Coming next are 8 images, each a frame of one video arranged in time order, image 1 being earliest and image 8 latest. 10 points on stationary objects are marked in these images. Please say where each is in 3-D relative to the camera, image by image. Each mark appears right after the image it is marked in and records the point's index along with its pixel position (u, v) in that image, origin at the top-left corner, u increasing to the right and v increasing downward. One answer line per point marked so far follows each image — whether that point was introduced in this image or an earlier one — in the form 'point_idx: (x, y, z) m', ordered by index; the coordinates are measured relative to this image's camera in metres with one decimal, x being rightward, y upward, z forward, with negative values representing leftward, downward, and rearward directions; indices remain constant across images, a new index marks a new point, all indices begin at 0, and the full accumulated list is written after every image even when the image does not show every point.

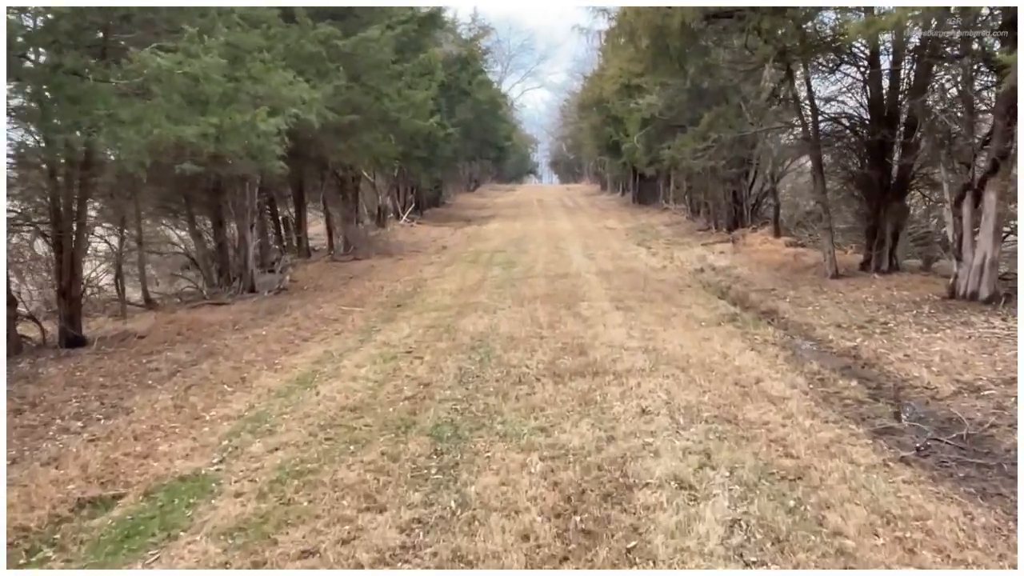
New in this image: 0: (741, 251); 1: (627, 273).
0: (+4.5, +0.7, +15.9) m
1: (+1.9, +0.2, +13.3) m
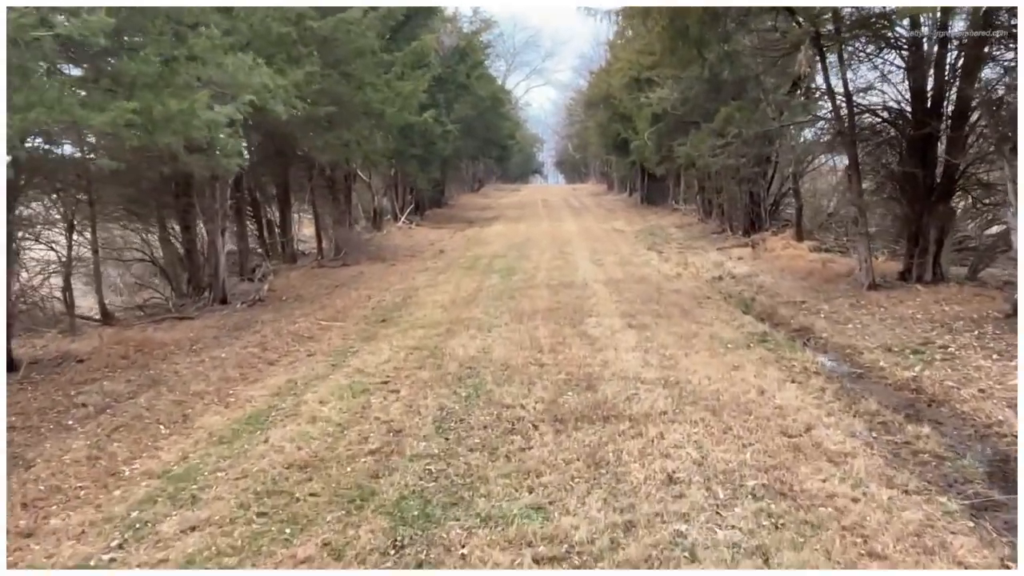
0: (+4.5, +0.5, +14.7) m
1: (+1.9, +0.1, +12.1) m
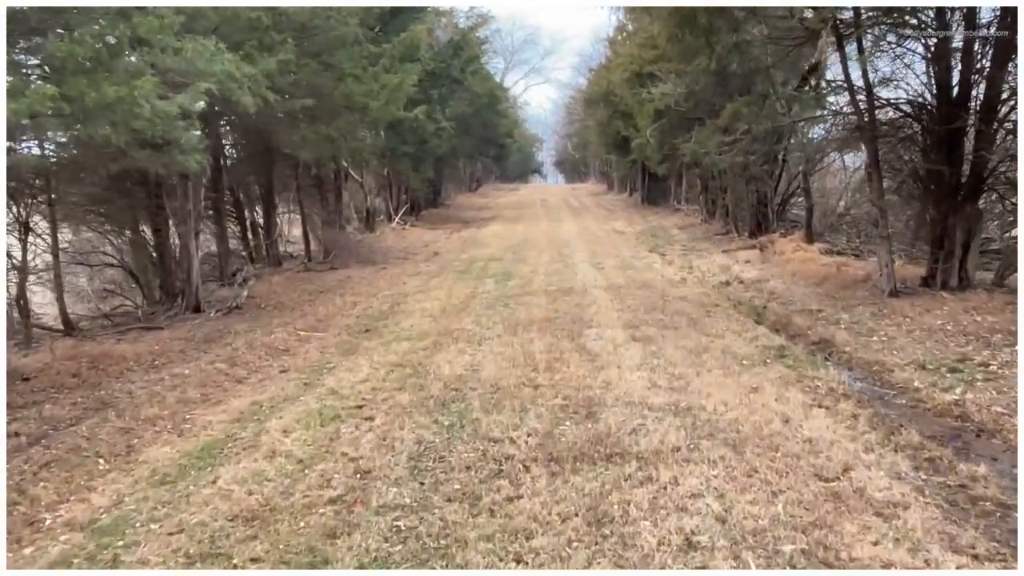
0: (+4.4, +0.5, +13.9) m
1: (+1.8, 0.0, +11.3) m
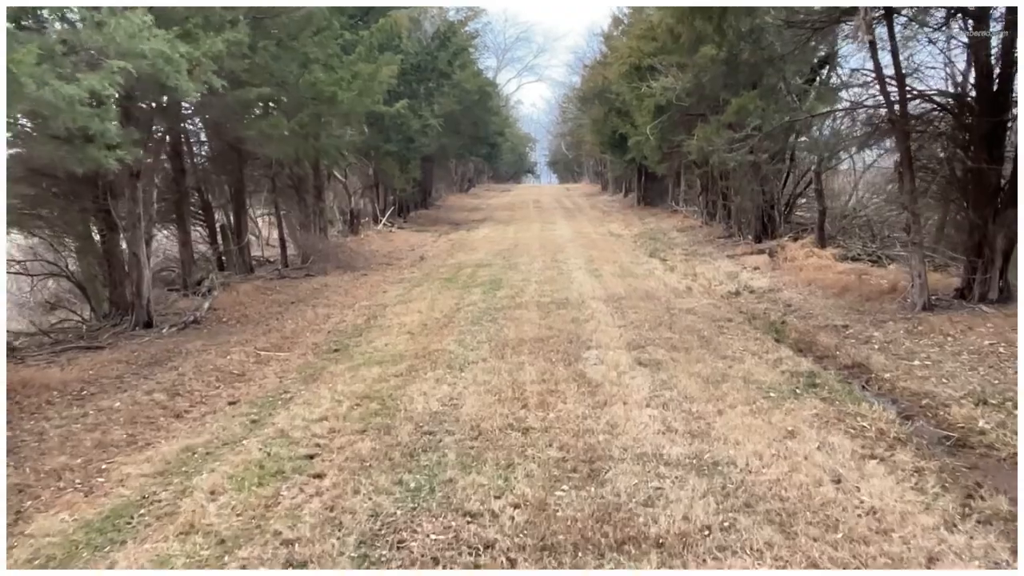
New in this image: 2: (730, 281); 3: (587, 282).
0: (+4.3, +0.3, +12.9) m
1: (+1.7, -0.2, +10.3) m
2: (+3.3, +0.1, +12.5) m
3: (+1.1, +0.1, +11.8) m
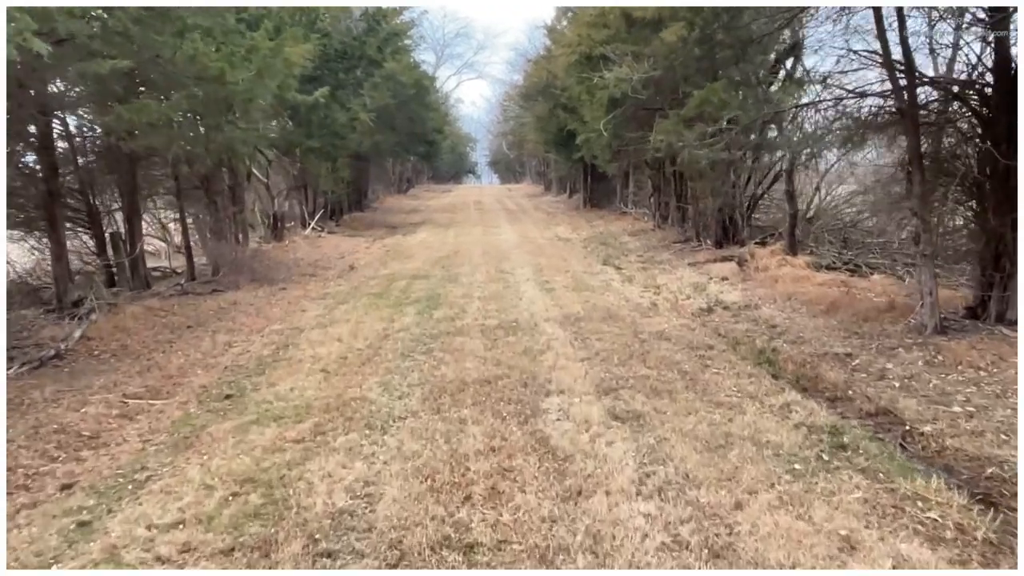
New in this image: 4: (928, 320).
0: (+3.4, +0.1, +11.5) m
1: (+1.0, -0.4, +8.8) m
2: (+2.5, -0.1, +11.1) m
3: (+0.3, -0.1, +10.2) m
4: (+3.9, -0.3, +7.6) m
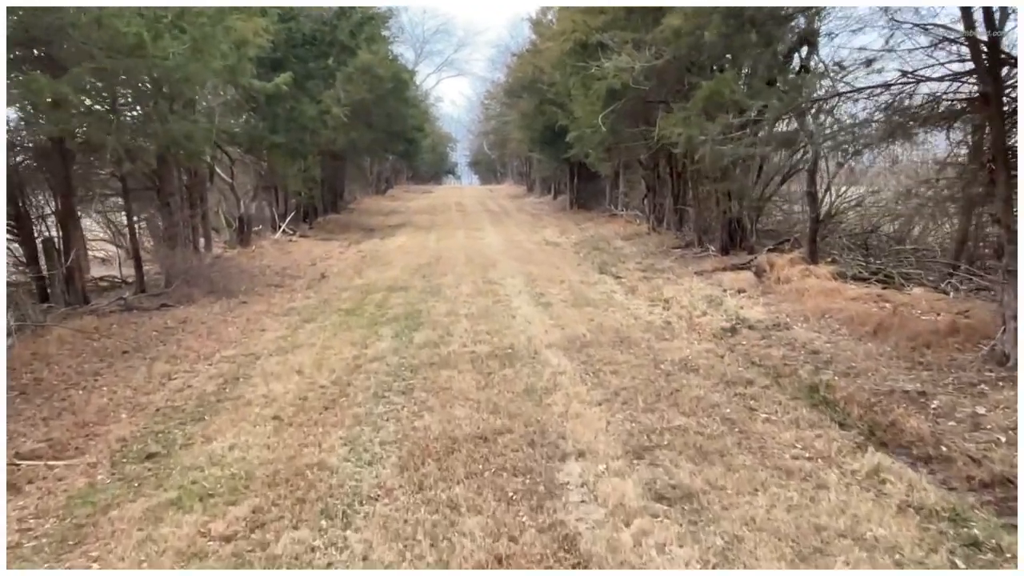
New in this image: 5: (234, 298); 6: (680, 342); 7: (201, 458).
0: (+3.3, 0.0, +10.2) m
1: (+1.0, -0.5, +7.4) m
2: (+2.4, -0.3, +9.7) m
3: (+0.2, -0.3, +8.8) m
4: (+3.9, -0.5, +6.3) m
5: (-4.1, -0.1, +11.7) m
6: (+1.6, -0.5, +8.0) m
7: (-1.9, -1.0, +4.9) m
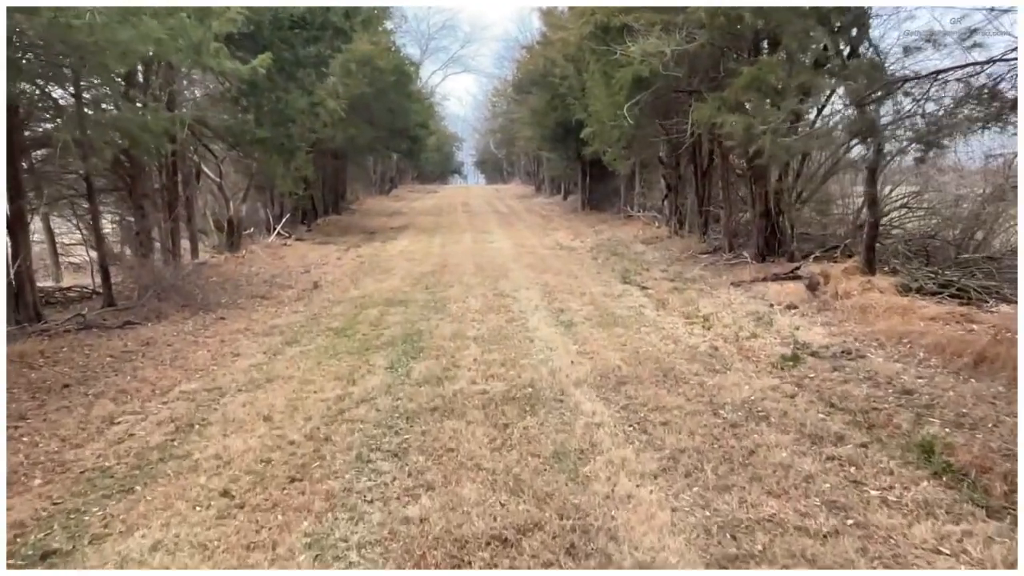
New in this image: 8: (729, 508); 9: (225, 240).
0: (+3.5, -0.2, +8.8) m
1: (+1.1, -0.7, +6.0) m
2: (+2.6, -0.4, +8.3) m
3: (+0.4, -0.5, +7.4) m
4: (+4.0, -0.7, +4.8) m
5: (-3.9, -0.3, +10.3) m
6: (+1.8, -0.7, +6.5) m
7: (-1.8, -1.2, +3.6) m
8: (+1.0, -1.0, +3.8) m
9: (-5.9, +1.0, +16.6) m
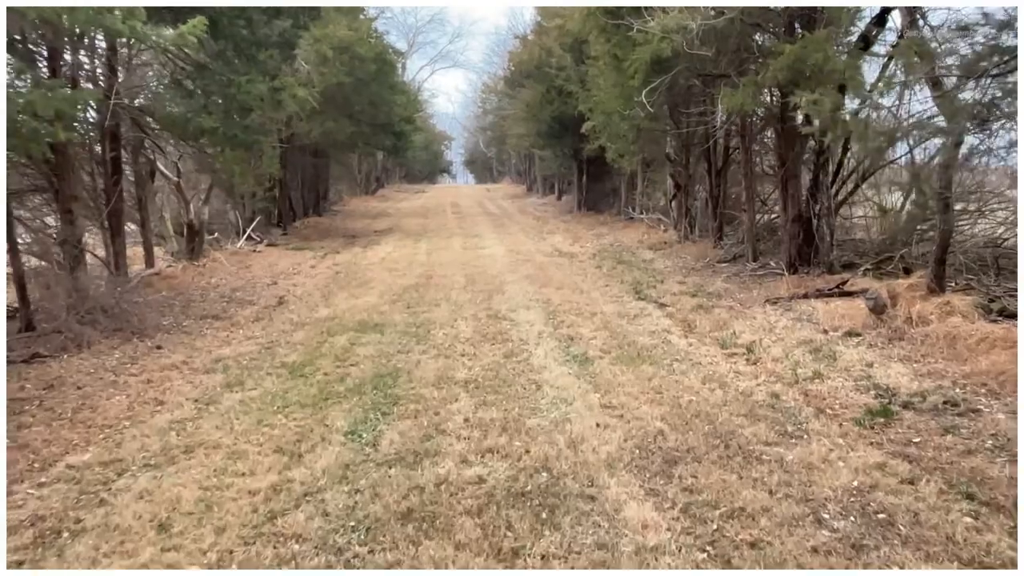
0: (+3.5, -0.4, +7.1) m
1: (+1.1, -0.9, +4.3) m
2: (+2.6, -0.7, +6.6) m
3: (+0.4, -0.7, +5.7) m
4: (+4.1, -0.9, +3.2) m
5: (-3.9, -0.5, +8.5) m
6: (+1.8, -0.9, +4.8) m
7: (-1.7, -1.4, +1.8) m
8: (+1.1, -1.2, +2.1) m
9: (-6.0, +0.8, +14.7) m
